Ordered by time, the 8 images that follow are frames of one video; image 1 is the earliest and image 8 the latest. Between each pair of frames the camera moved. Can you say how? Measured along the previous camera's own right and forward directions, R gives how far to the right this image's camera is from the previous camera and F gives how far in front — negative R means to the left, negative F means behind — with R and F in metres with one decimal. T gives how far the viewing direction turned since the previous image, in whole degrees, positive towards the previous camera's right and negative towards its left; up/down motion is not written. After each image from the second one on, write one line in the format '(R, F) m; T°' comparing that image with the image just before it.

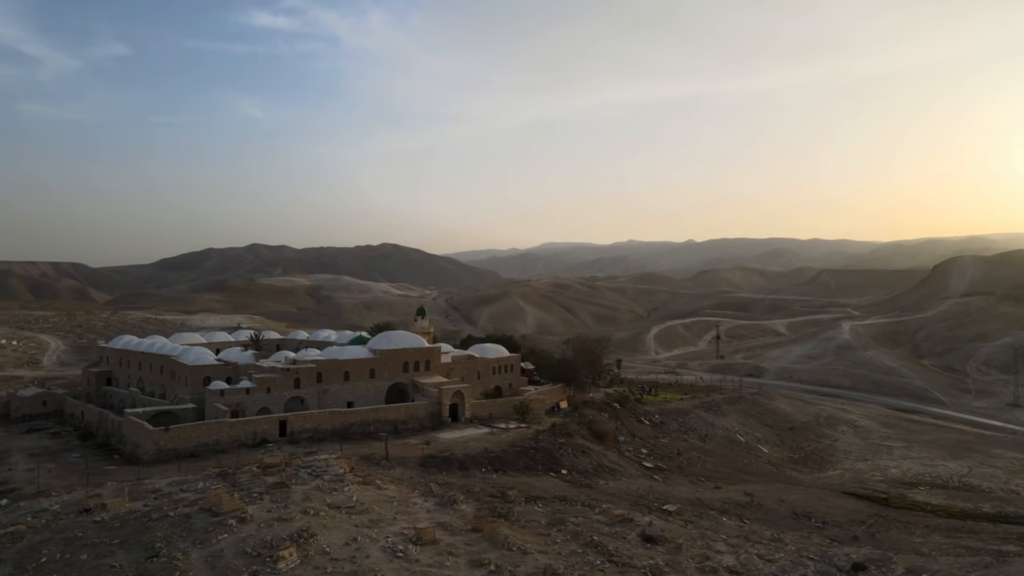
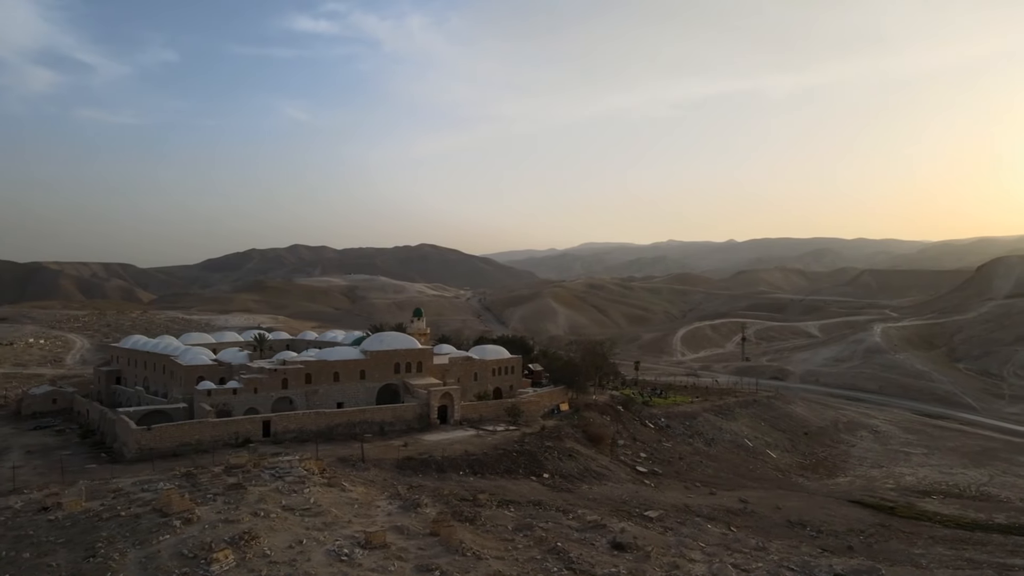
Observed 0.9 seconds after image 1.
(+1.6, +0.3) m; -3°
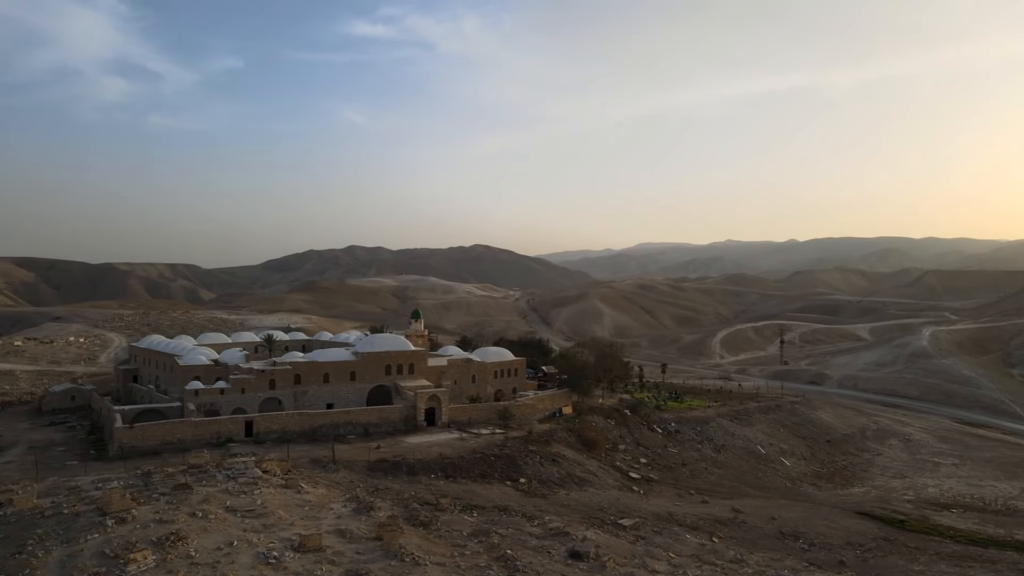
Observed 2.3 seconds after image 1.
(+2.1, +0.3) m; -4°
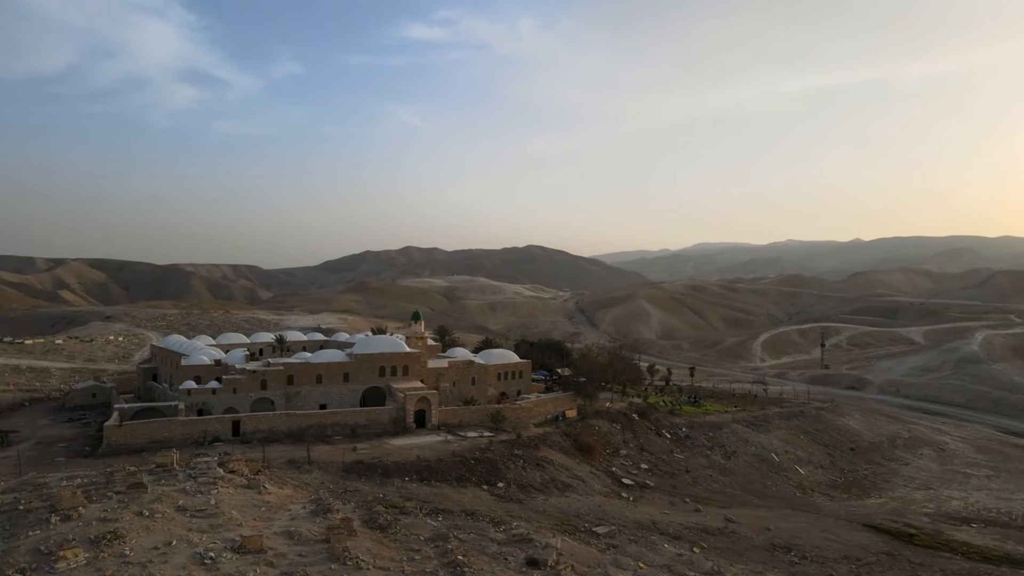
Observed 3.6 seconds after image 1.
(+2.0, +0.3) m; -4°
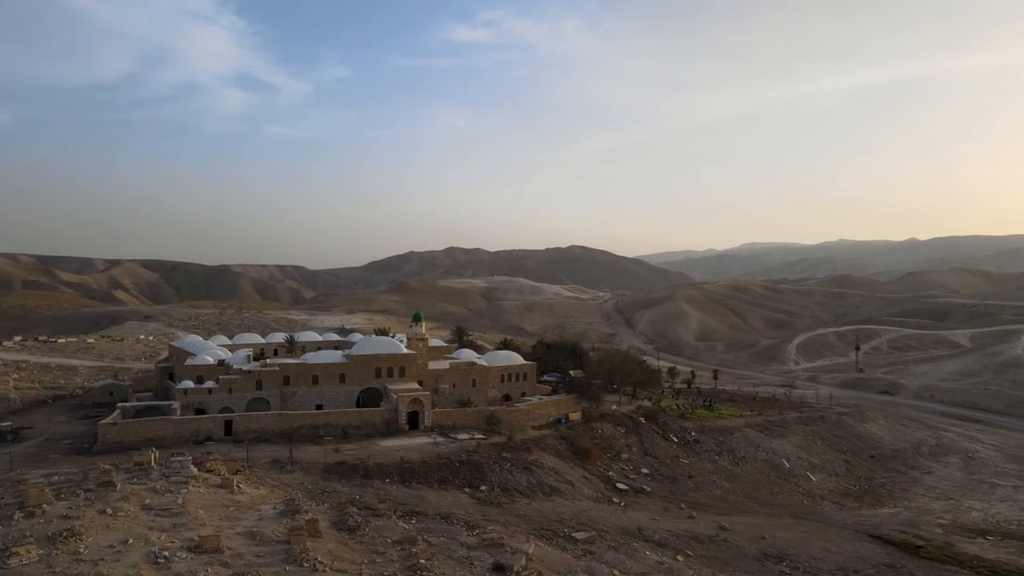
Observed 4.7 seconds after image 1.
(+1.6, +0.2) m; -3°
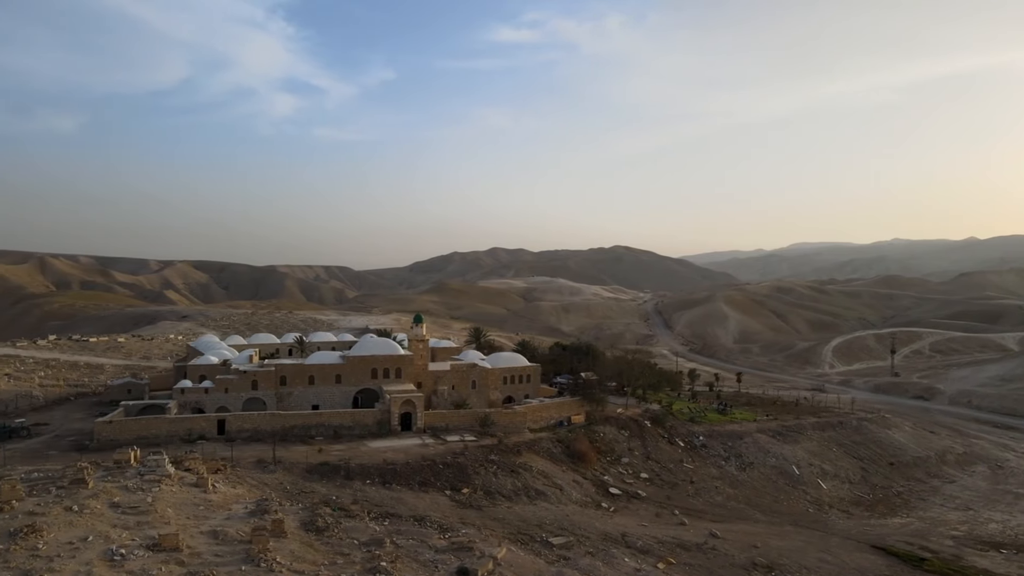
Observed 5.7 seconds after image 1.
(+1.6, +0.2) m; -3°
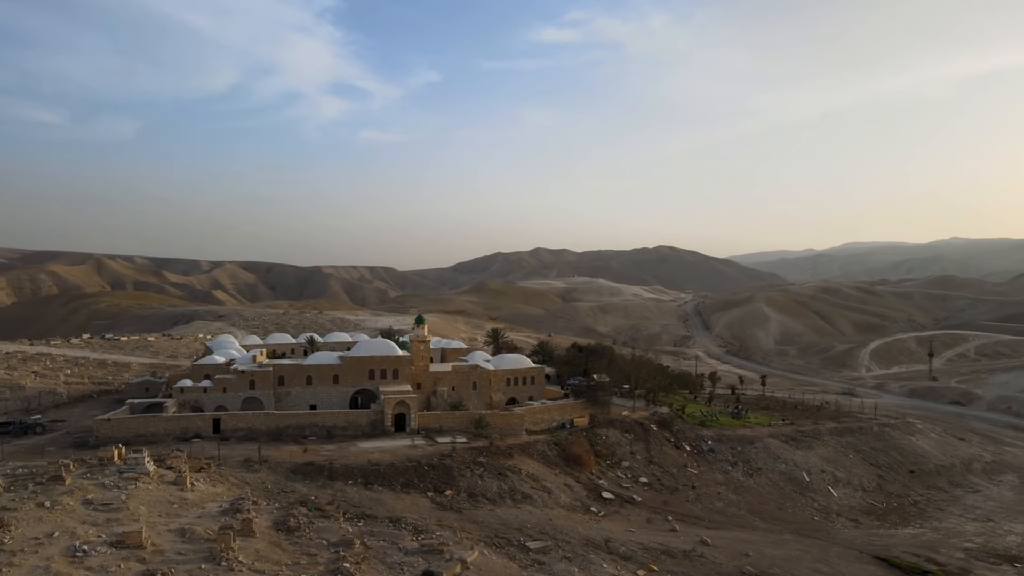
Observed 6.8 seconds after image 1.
(+1.6, +0.1) m; -3°
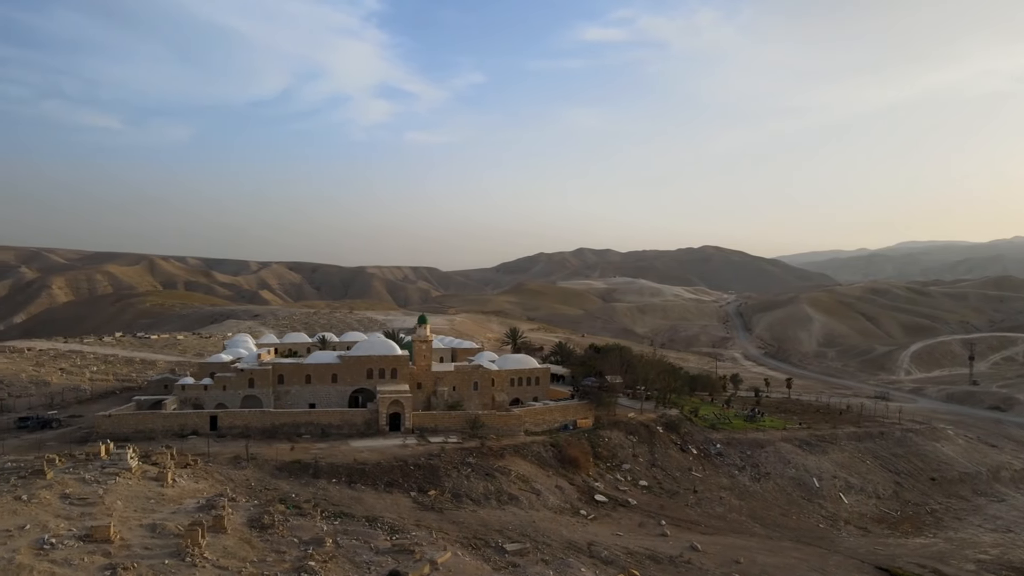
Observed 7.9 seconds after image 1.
(+1.6, +0.1) m; -3°
